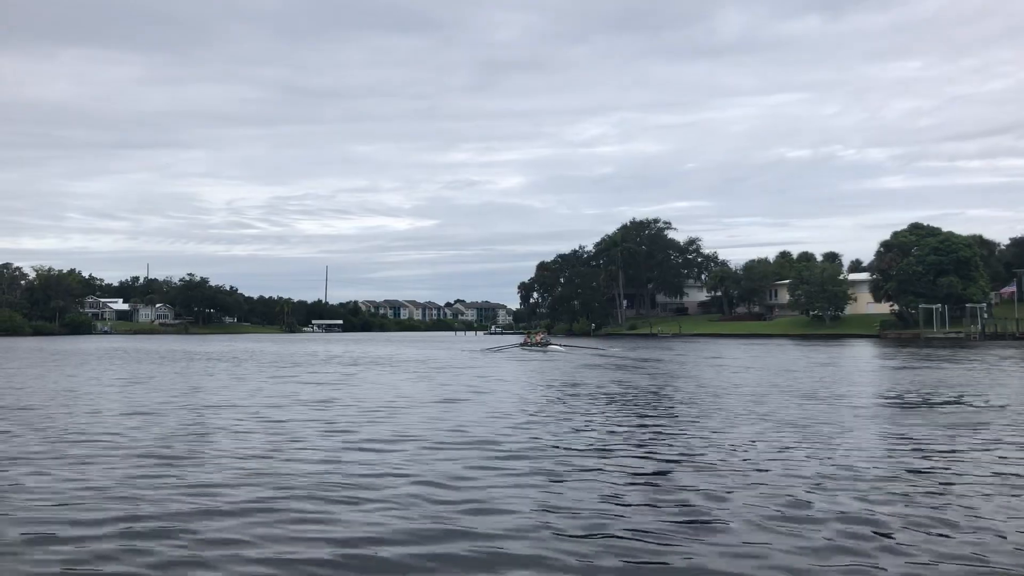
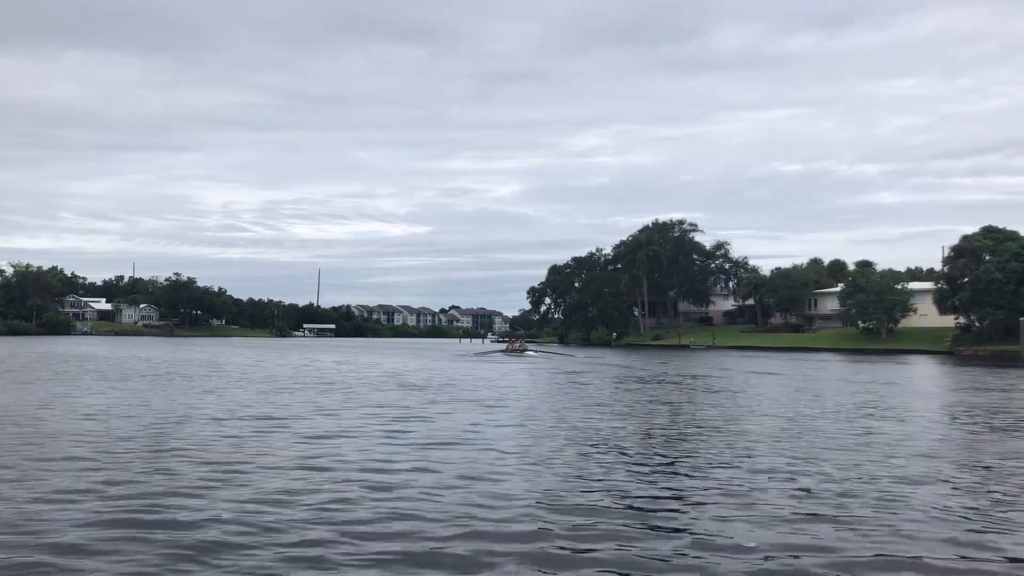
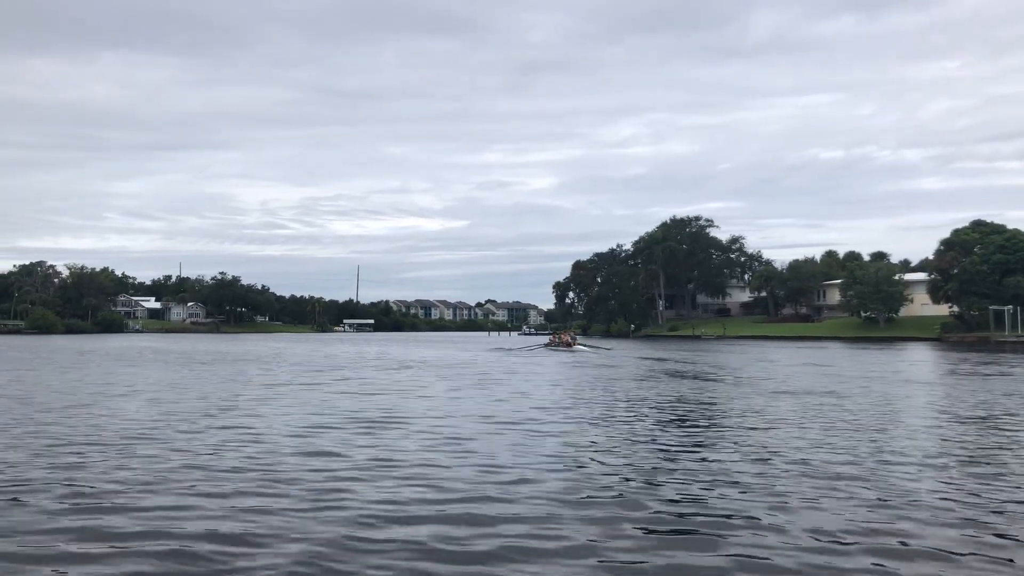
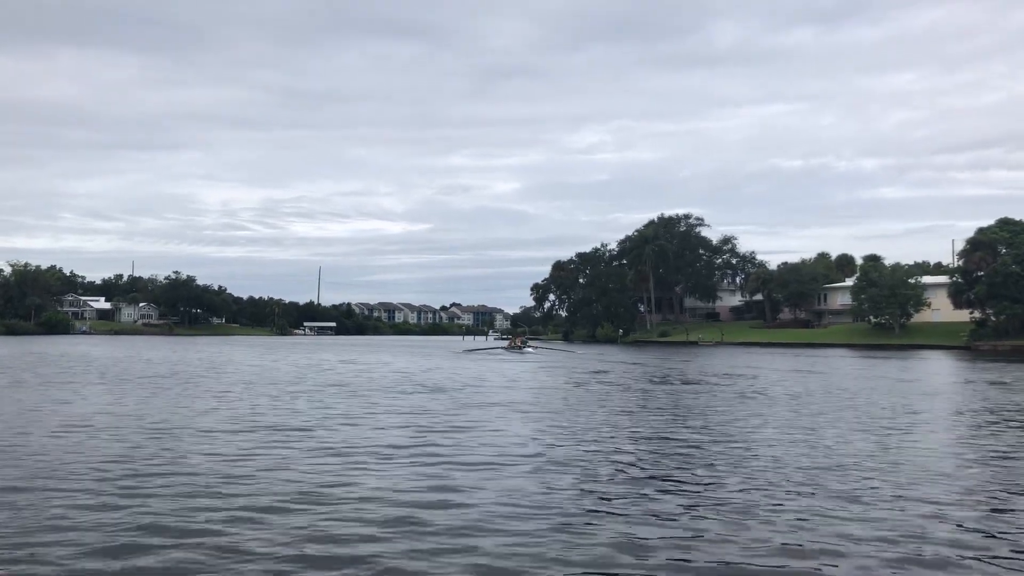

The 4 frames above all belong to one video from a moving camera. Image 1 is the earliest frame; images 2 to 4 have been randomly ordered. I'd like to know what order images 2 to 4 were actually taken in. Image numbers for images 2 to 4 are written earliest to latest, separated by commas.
3, 2, 4
